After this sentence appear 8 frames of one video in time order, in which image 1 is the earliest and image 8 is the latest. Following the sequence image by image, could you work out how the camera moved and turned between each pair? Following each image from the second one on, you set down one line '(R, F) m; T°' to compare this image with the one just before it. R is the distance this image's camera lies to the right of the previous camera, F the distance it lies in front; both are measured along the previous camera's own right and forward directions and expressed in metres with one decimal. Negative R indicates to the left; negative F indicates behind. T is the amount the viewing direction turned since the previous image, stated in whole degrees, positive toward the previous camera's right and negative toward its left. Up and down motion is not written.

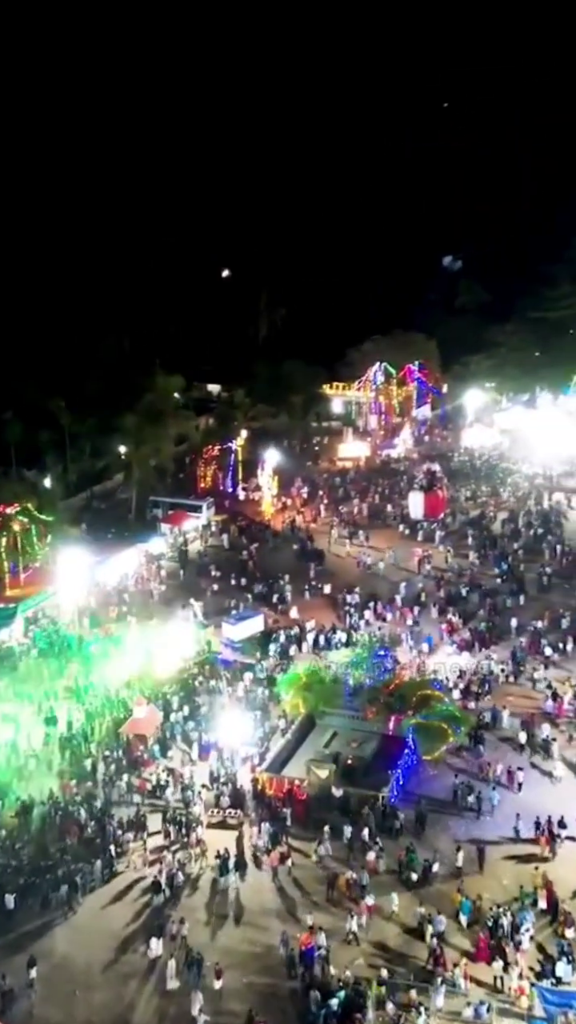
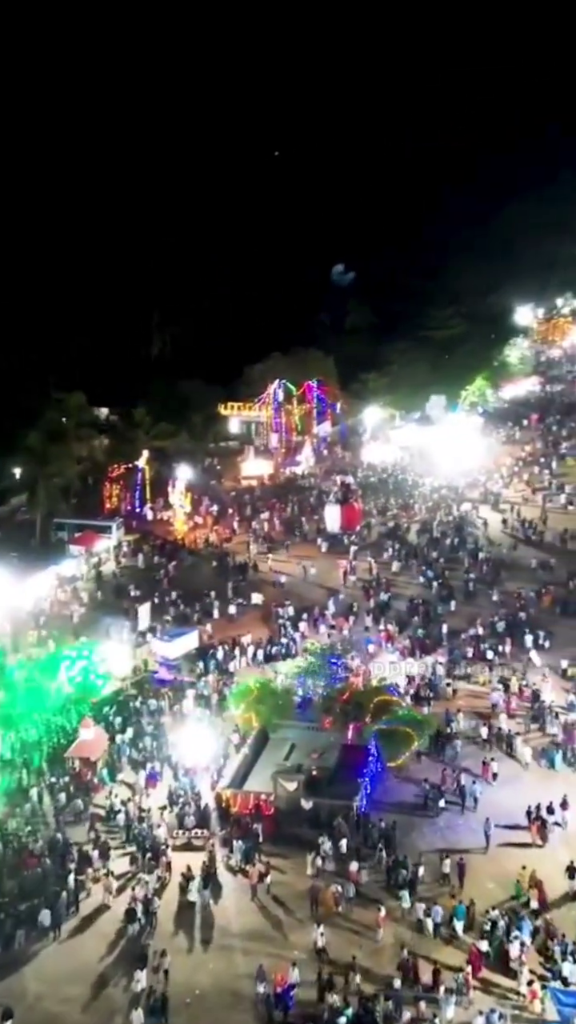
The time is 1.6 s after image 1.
(-1.5, +0.4) m; +8°
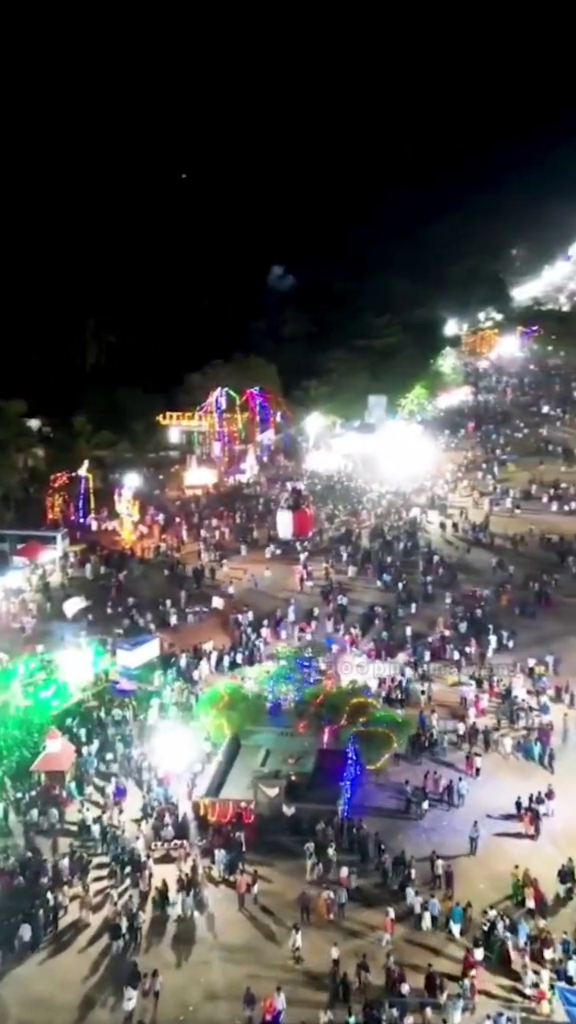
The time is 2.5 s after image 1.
(-0.9, +0.3) m; +5°
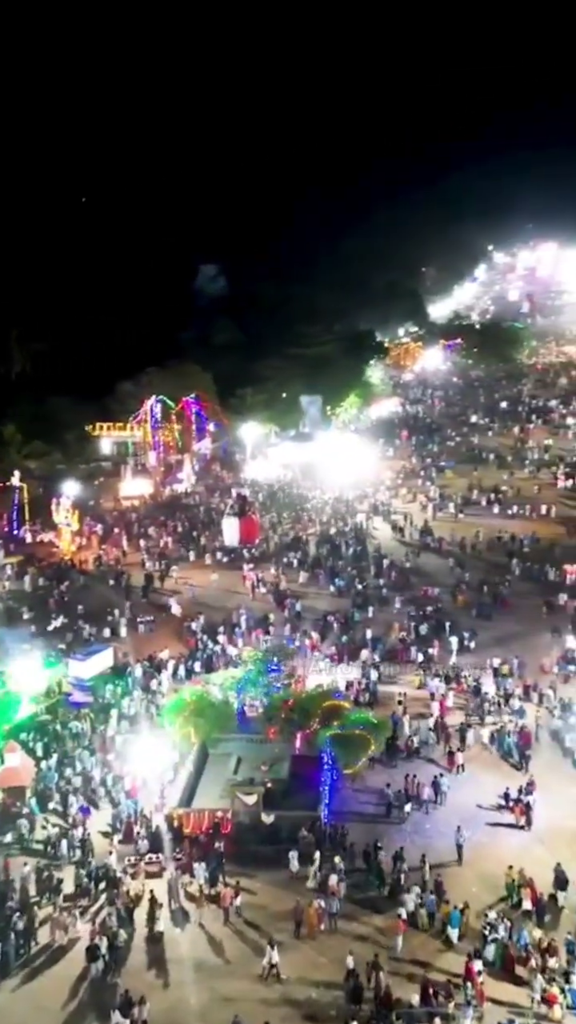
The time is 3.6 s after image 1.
(-0.9, +0.4) m; +5°
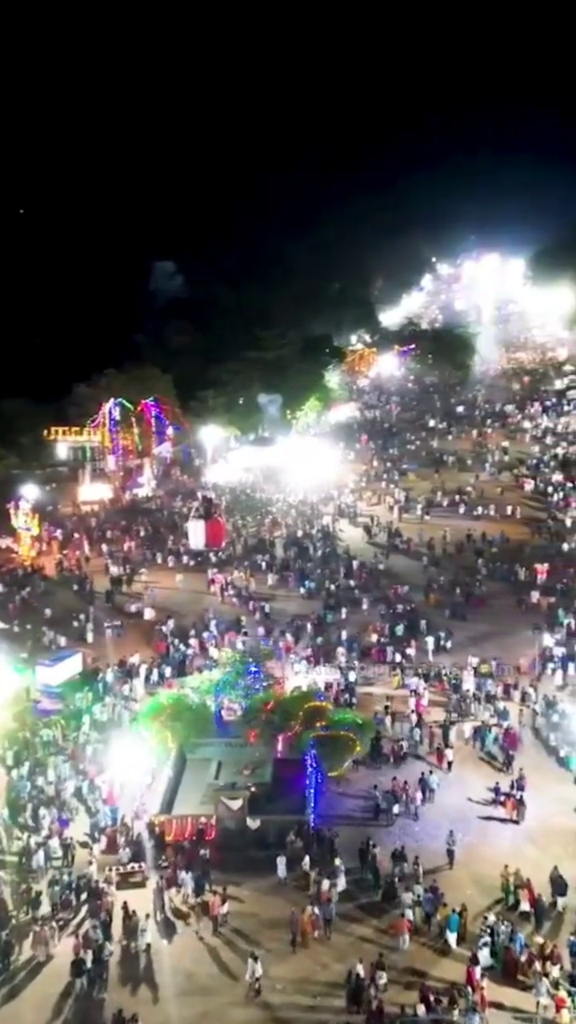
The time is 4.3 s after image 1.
(-0.5, +0.4) m; +3°
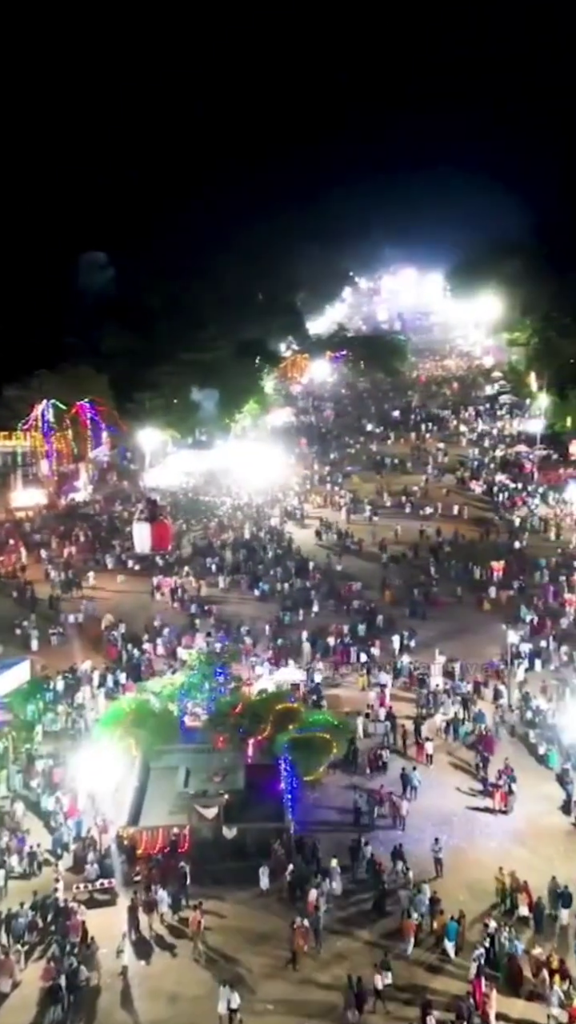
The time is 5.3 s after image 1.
(-0.8, +0.7) m; +5°
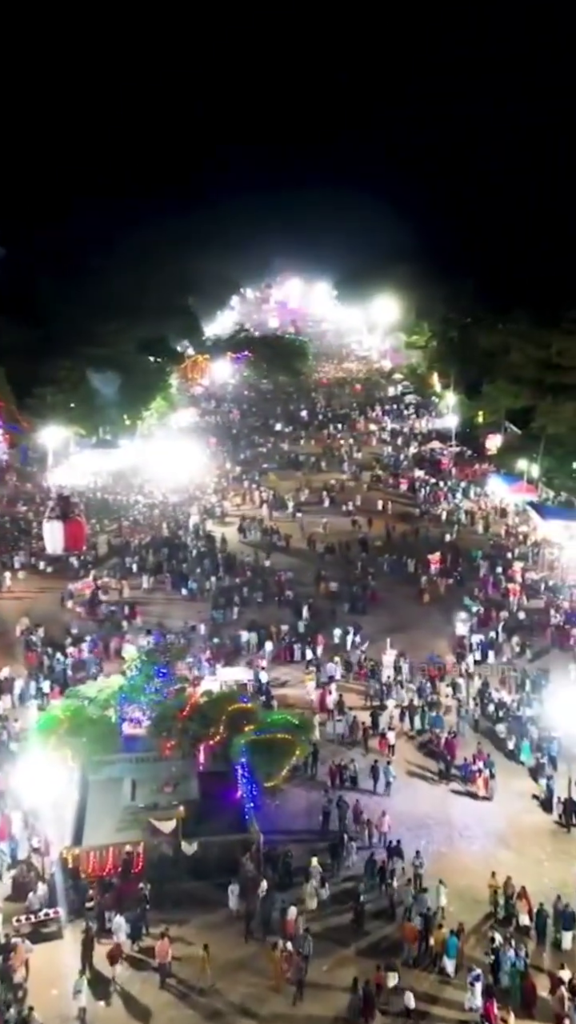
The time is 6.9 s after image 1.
(-1.0, +1.2) m; +7°
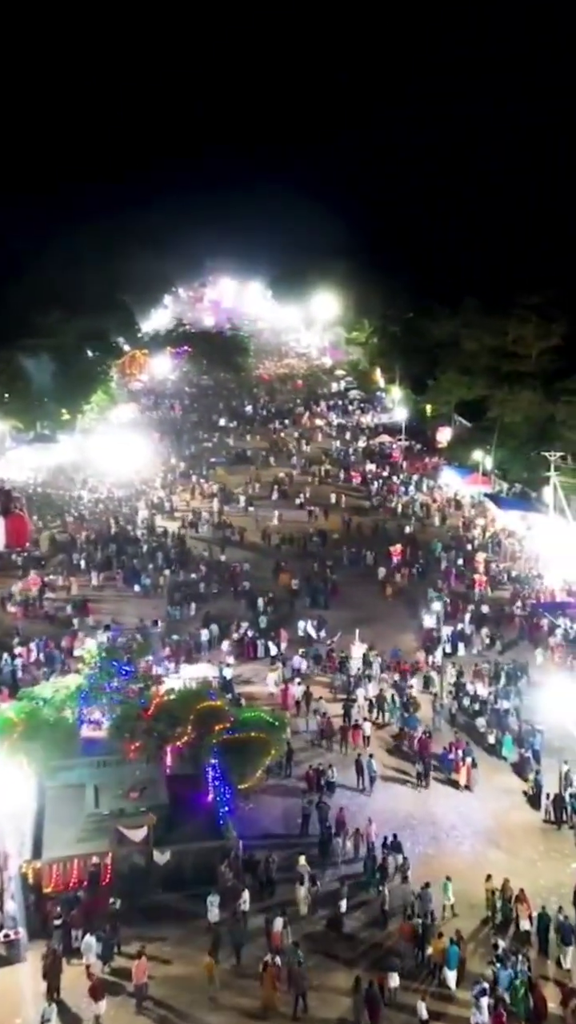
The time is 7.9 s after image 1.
(-0.5, +0.8) m; +4°
